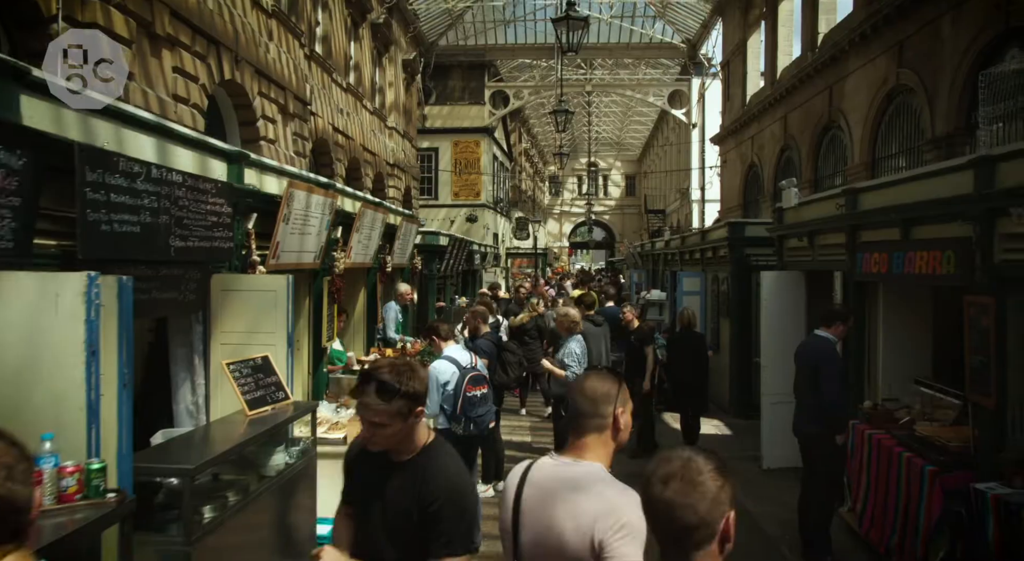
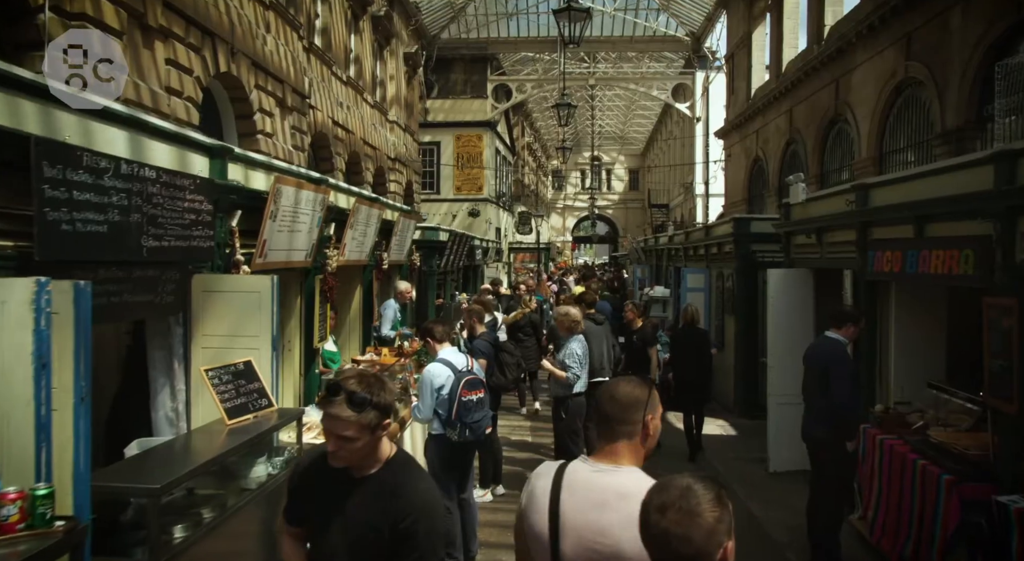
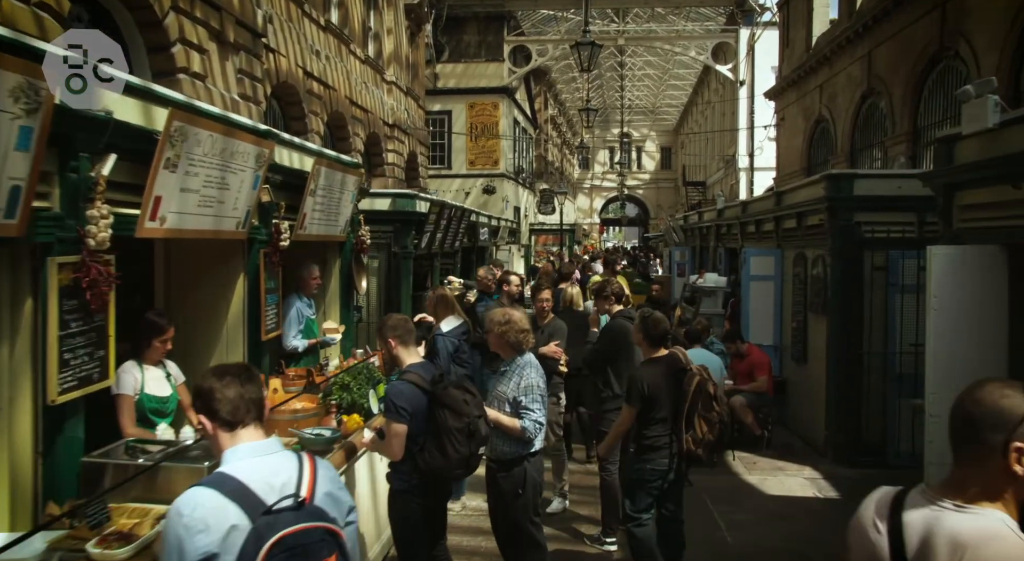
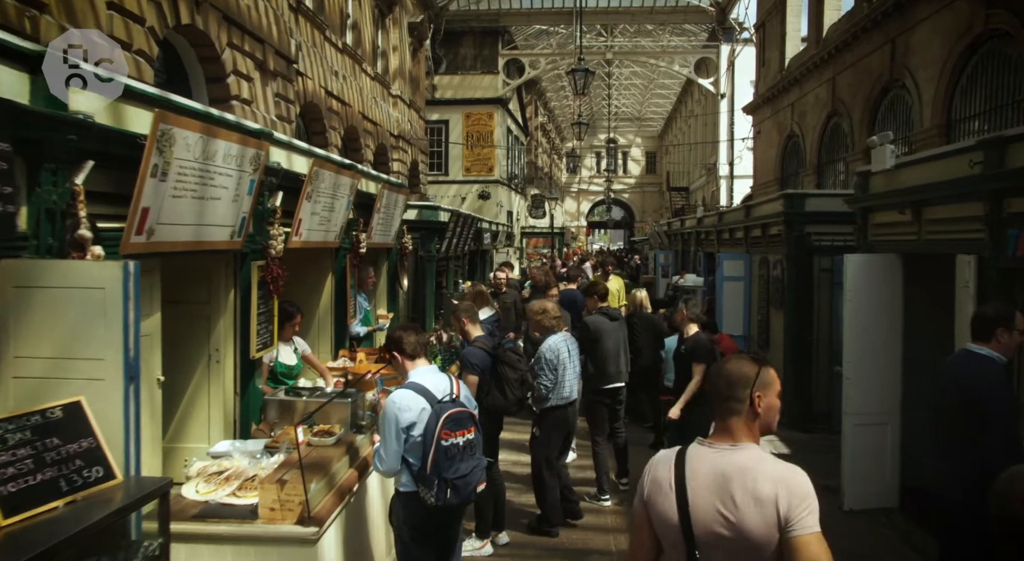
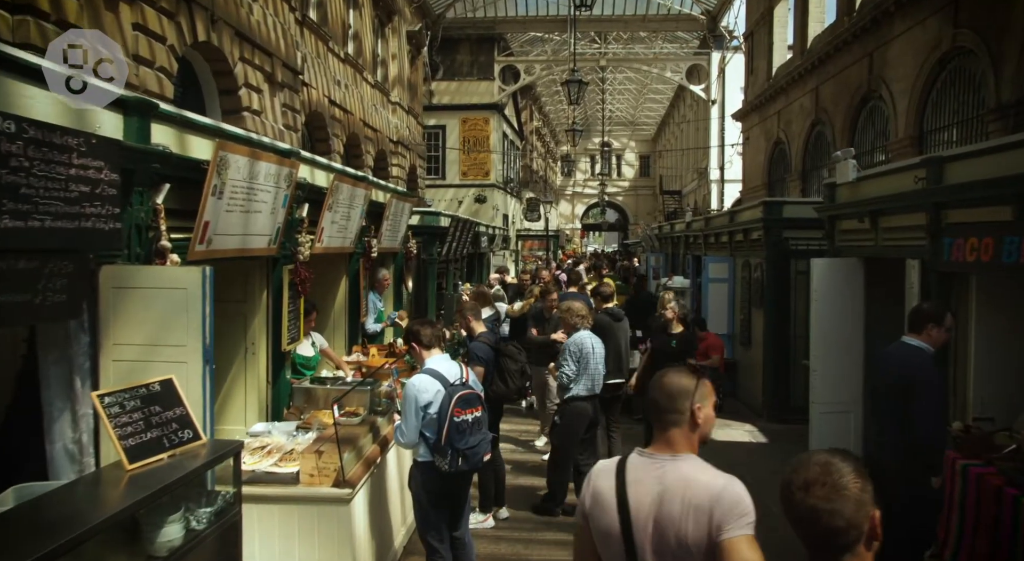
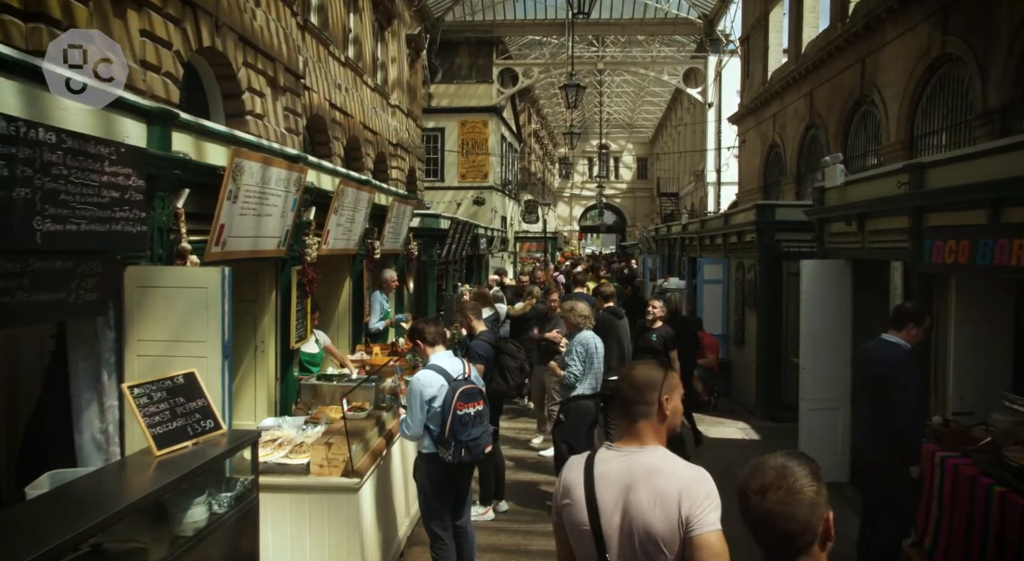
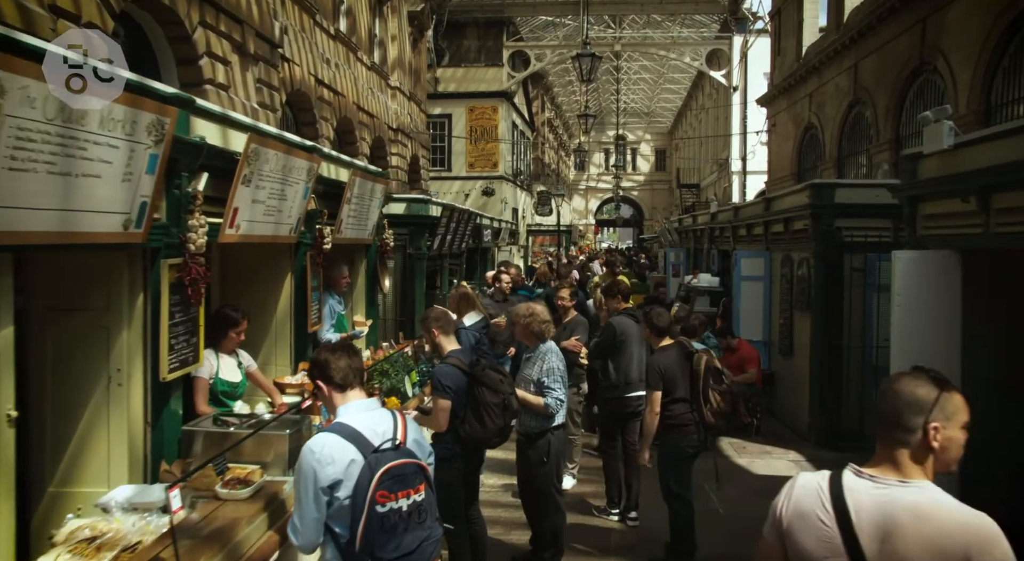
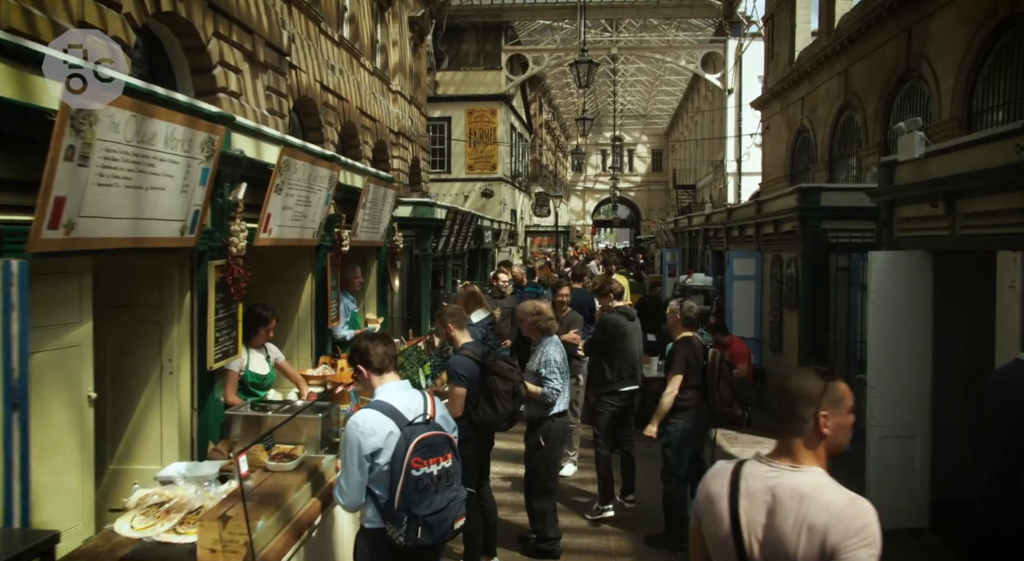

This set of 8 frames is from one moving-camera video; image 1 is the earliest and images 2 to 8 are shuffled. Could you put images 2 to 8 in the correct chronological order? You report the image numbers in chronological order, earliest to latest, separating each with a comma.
2, 6, 5, 4, 8, 7, 3
